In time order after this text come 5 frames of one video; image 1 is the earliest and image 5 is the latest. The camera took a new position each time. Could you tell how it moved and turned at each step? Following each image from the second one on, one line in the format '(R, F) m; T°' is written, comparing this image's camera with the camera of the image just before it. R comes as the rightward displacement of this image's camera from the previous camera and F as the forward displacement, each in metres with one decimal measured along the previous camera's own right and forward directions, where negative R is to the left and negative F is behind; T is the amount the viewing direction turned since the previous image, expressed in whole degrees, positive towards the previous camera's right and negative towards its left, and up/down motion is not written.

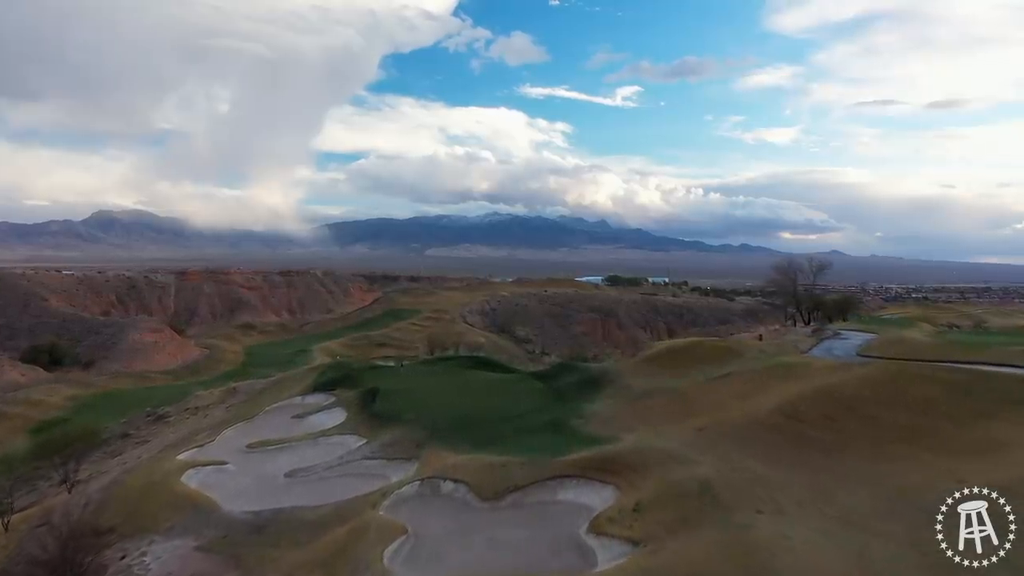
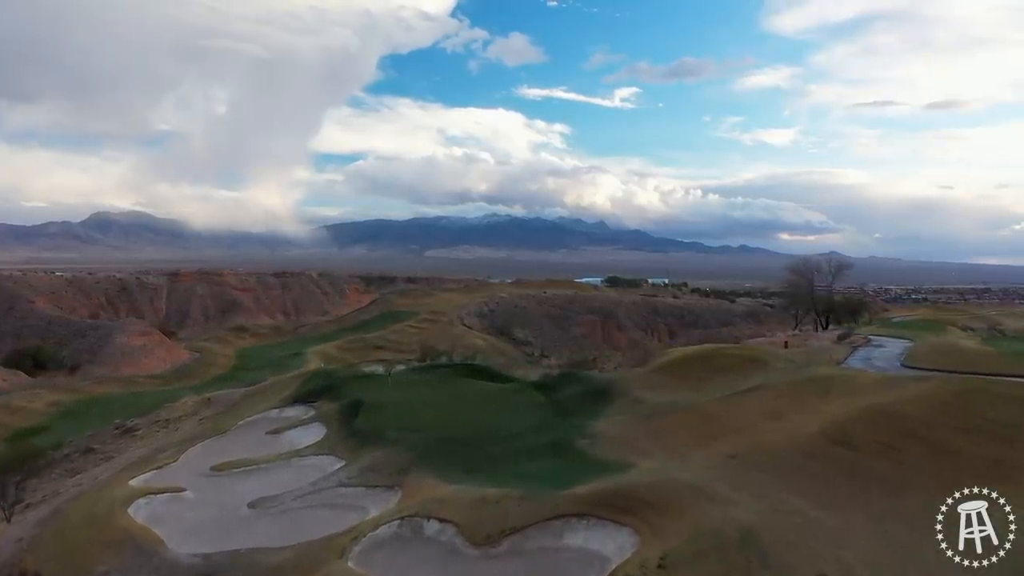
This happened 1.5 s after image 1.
(0.0, +2.5) m; 0°
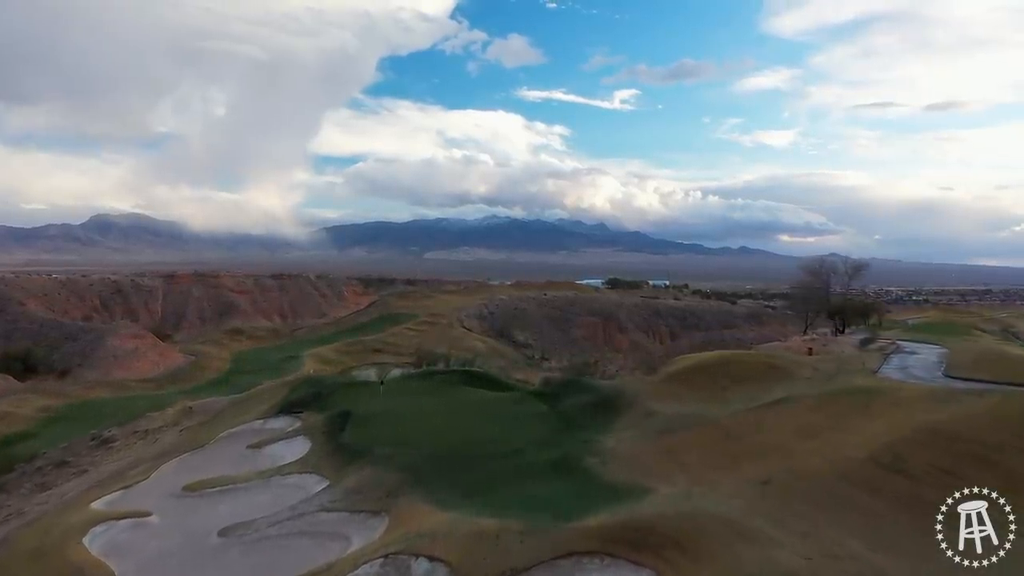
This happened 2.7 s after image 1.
(0.0, +1.7) m; 0°
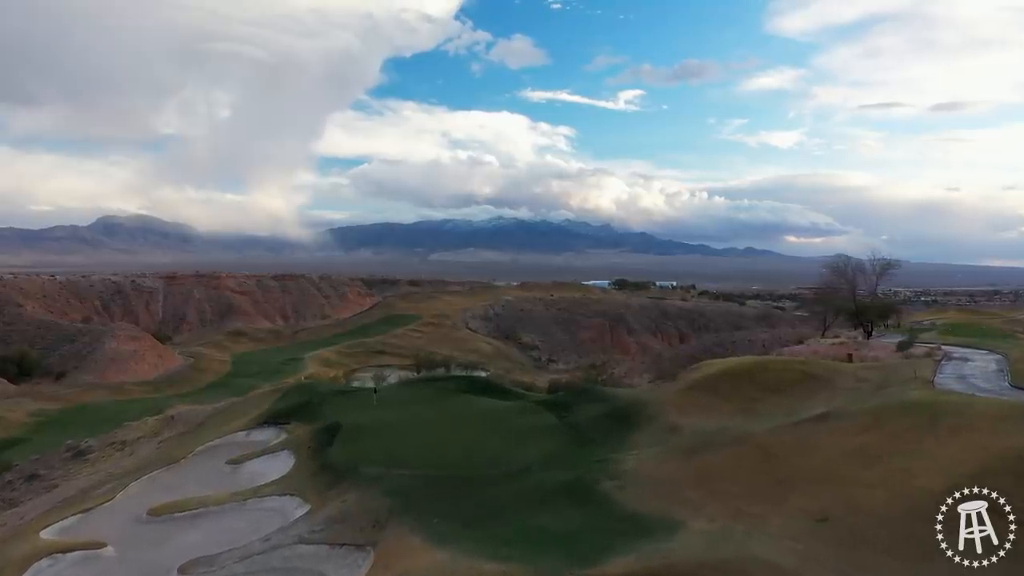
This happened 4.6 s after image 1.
(0.0, +2.0) m; 0°
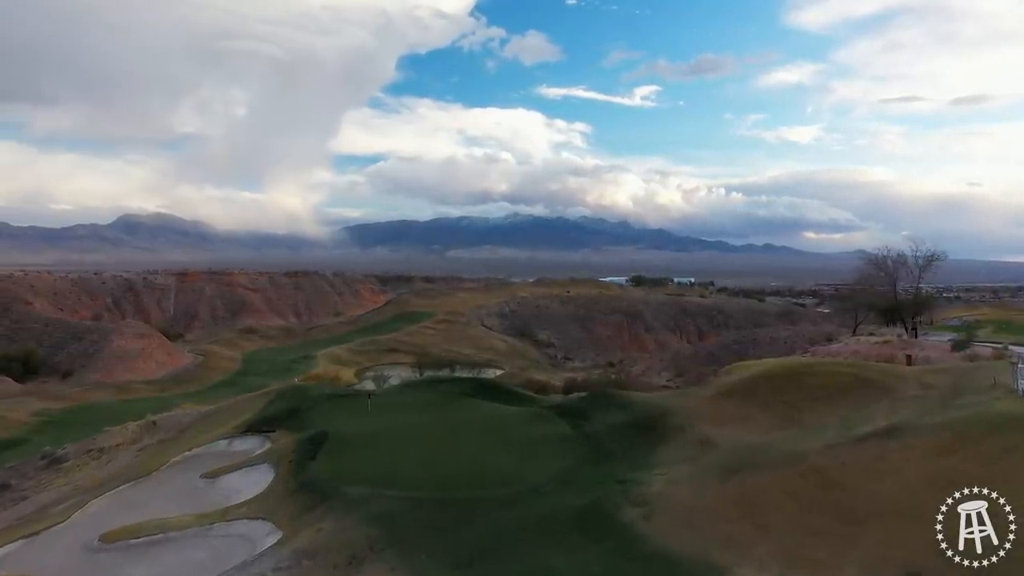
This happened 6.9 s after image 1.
(+0.2, +2.3) m; -1°
